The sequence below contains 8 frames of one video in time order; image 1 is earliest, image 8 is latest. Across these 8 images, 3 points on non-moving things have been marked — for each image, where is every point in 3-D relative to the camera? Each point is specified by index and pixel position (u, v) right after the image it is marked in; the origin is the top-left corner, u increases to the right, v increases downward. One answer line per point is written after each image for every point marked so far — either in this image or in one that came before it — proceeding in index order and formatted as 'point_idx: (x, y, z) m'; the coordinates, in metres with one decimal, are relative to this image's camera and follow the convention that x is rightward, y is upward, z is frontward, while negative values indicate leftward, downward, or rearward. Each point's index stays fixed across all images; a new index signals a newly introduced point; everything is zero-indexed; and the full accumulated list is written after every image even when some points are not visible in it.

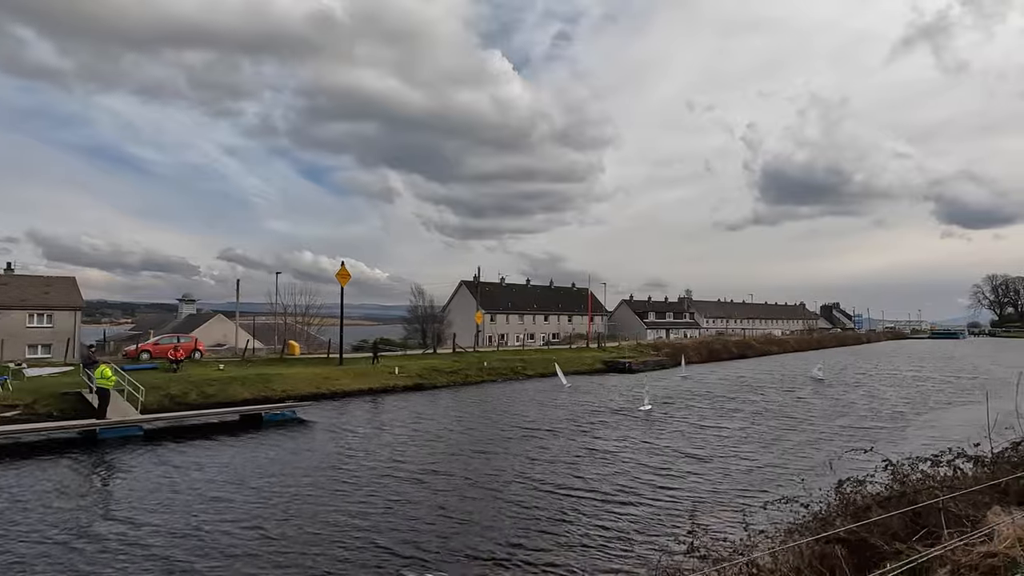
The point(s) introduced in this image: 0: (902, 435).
0: (+12.0, -4.3, +20.0) m
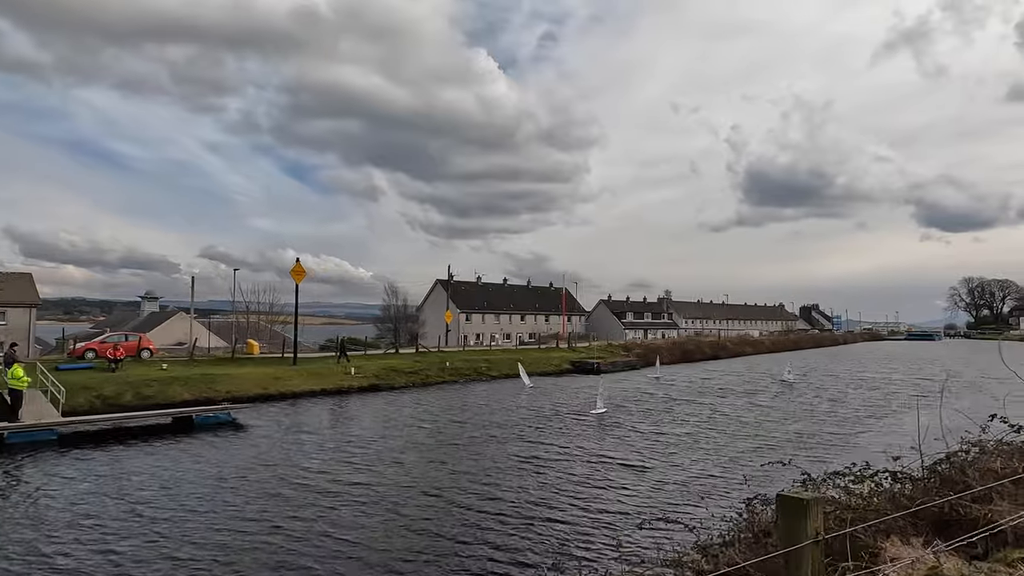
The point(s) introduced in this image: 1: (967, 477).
0: (+10.1, -4.3, +19.1) m
1: (+5.3, -2.2, +7.5) m
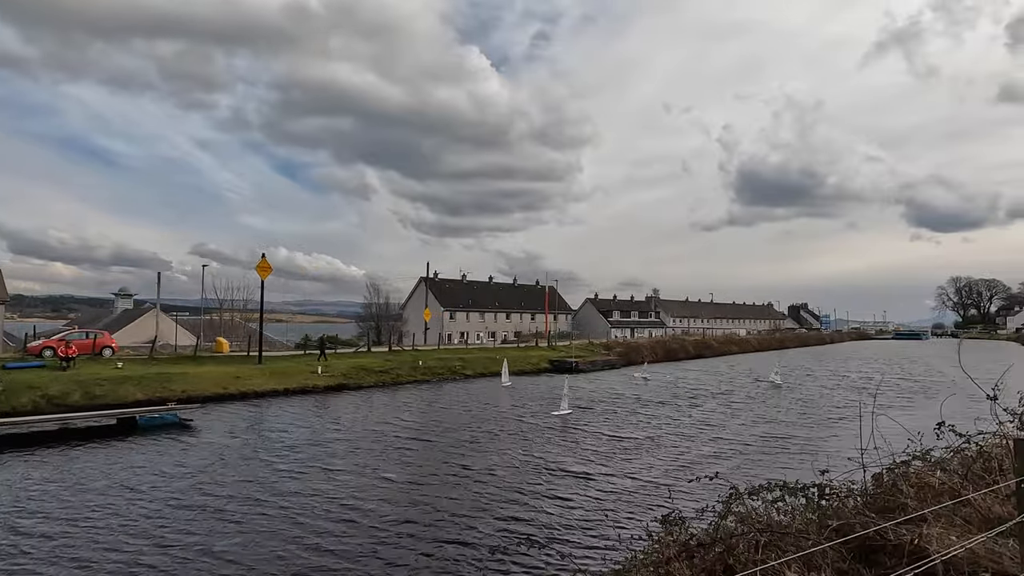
0: (+8.6, -4.2, +18.3) m
1: (+4.0, -2.1, +6.6) m
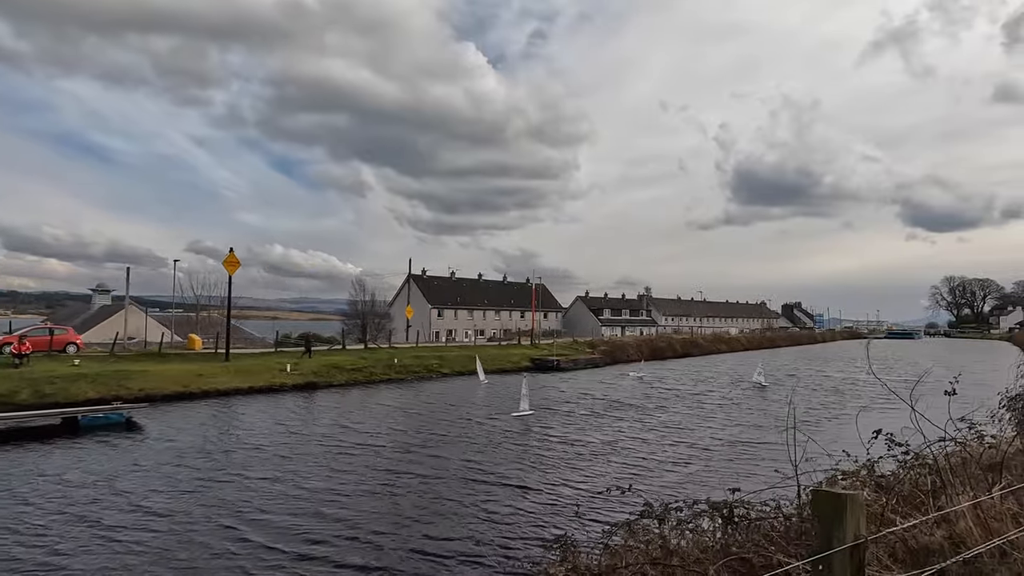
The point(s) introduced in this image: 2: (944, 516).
0: (+7.3, -4.1, +17.3) m
1: (+2.7, -2.0, +5.6) m
2: (+3.4, -1.8, +5.2) m
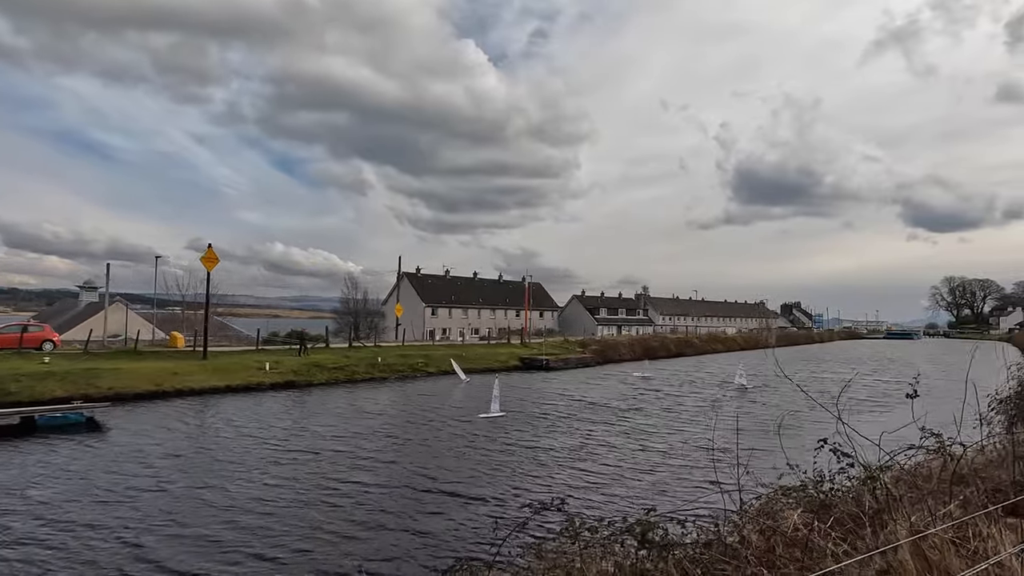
0: (+6.4, -4.0, +16.6) m
1: (+1.8, -1.9, +4.9) m
2: (+2.5, -1.7, +4.4) m
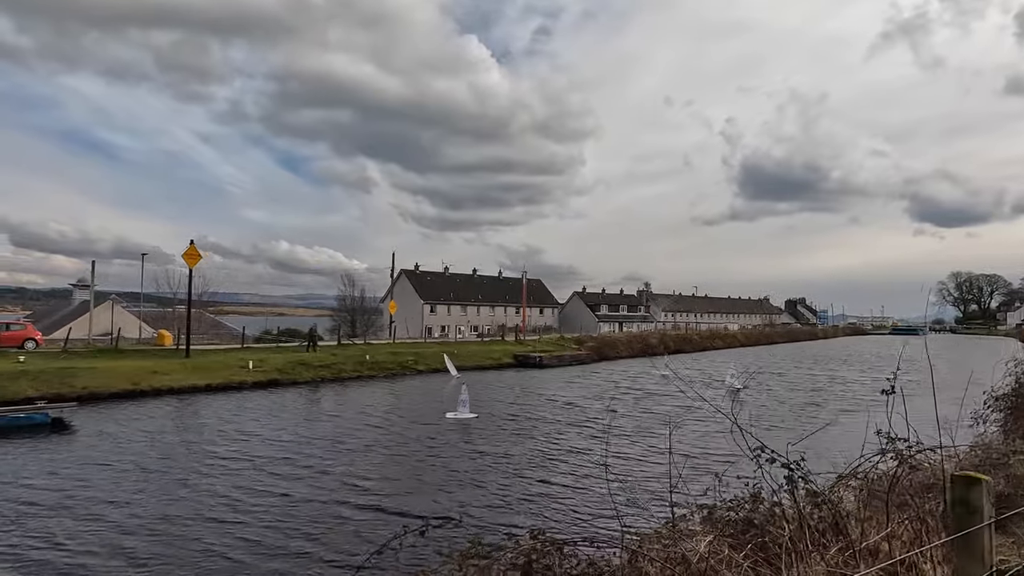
0: (+5.6, -3.8, +15.7) m
1: (+0.9, -1.8, +4.0) m
2: (+1.7, -1.6, +3.6) m
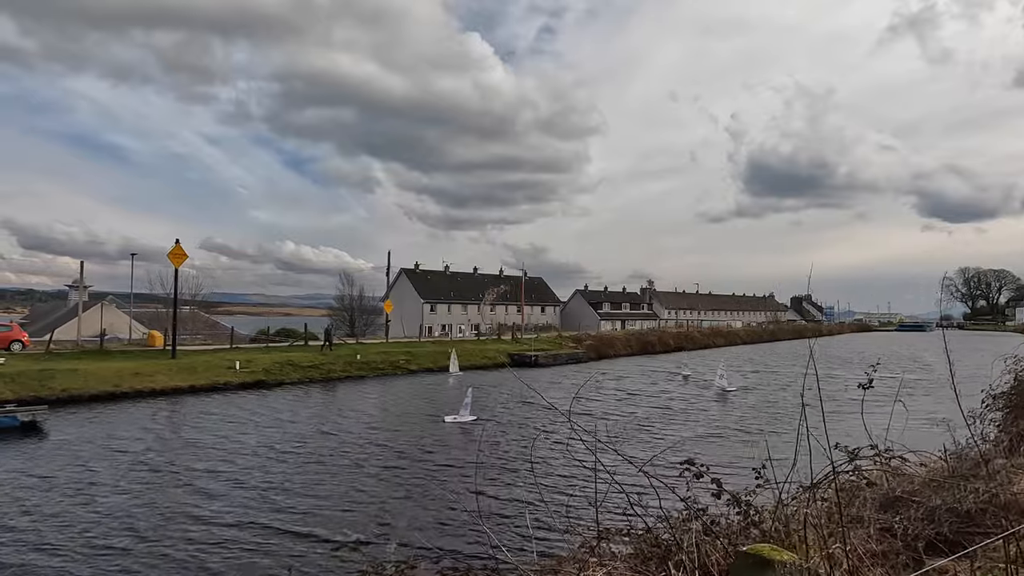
0: (+5.0, -3.7, +15.0) m
1: (+0.1, -1.8, +3.4) m
2: (+0.9, -1.6, +2.9) m
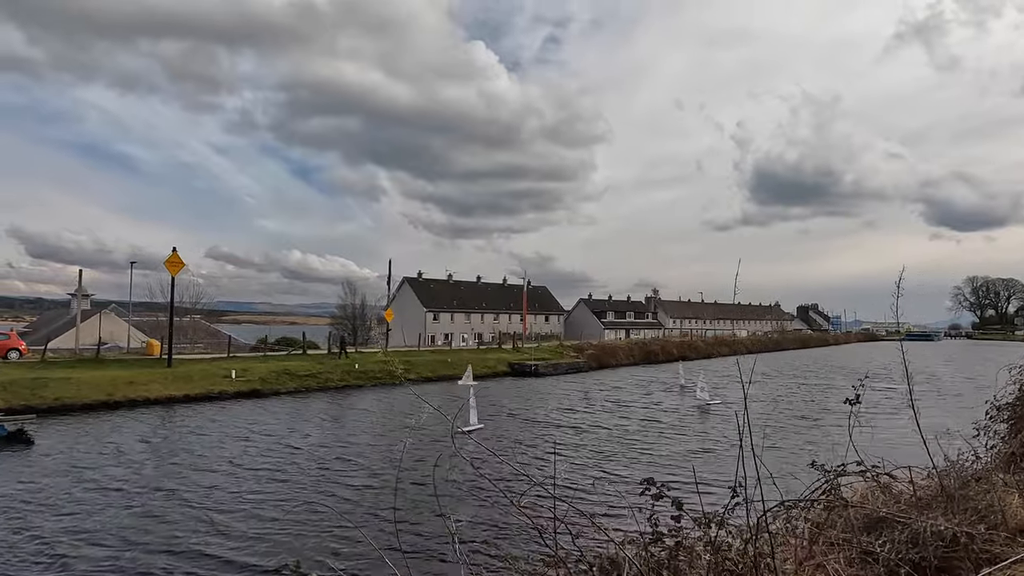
0: (+4.7, -3.9, +14.5) m
1: (-0.2, -1.8, +3.0) m
2: (+0.5, -1.6, +2.5) m
